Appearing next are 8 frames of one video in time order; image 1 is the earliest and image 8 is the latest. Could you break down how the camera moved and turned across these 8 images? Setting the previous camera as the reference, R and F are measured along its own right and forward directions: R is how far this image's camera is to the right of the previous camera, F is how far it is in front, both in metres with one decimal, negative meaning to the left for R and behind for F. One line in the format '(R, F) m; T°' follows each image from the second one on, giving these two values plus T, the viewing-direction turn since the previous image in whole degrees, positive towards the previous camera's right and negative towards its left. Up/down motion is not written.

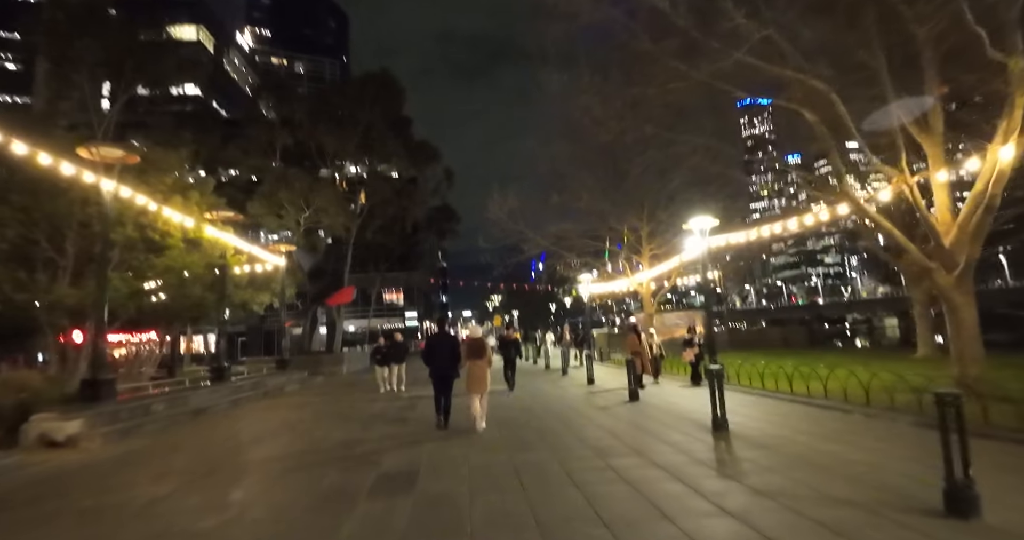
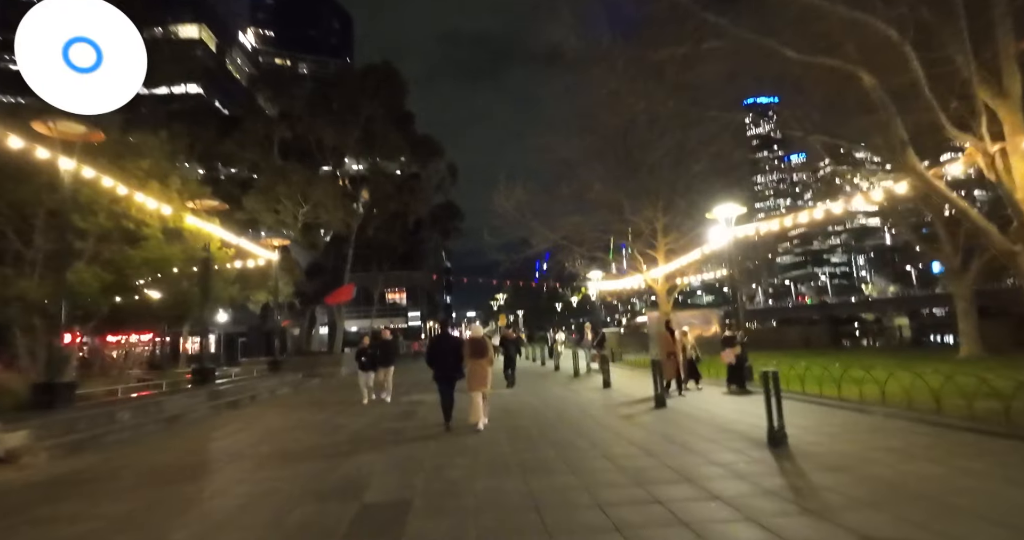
(-0.1, +1.4) m; 0°
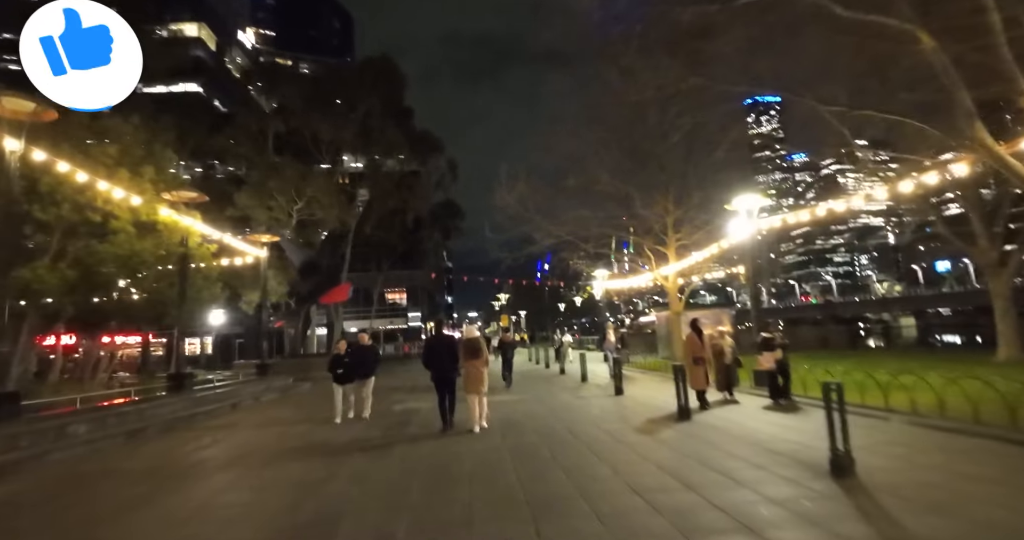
(0.0, +1.2) m; 0°
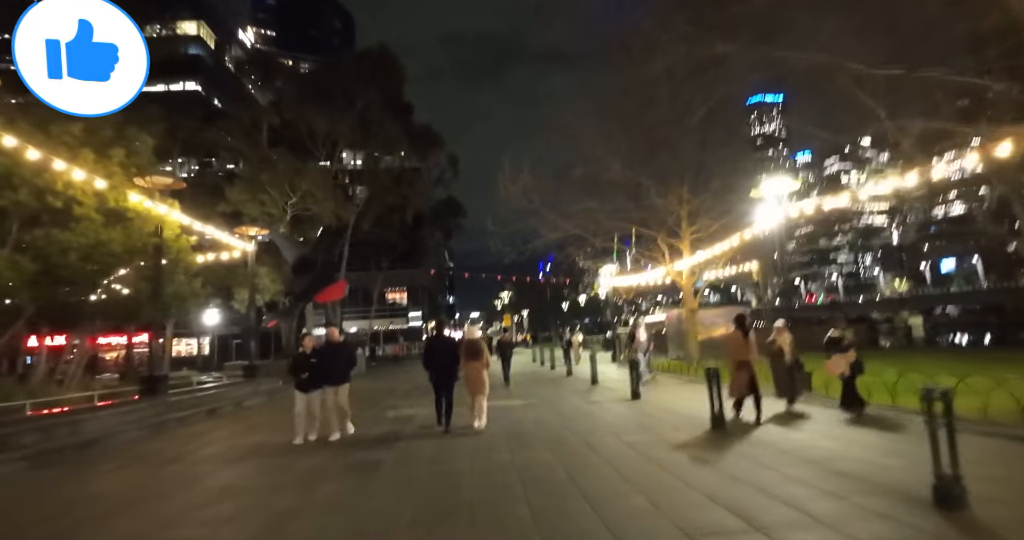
(-0.1, +1.3) m; 0°
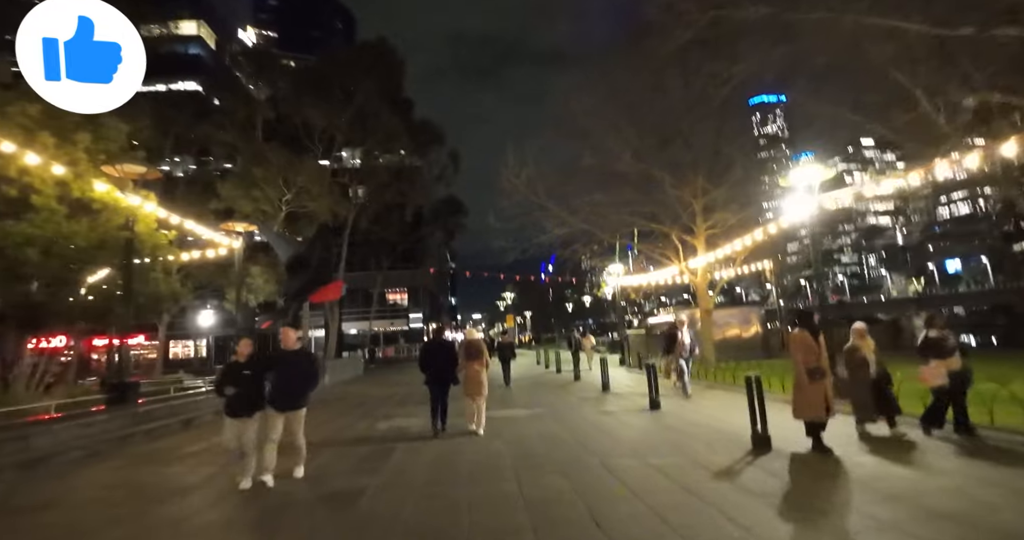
(-0.1, +1.2) m; 0°
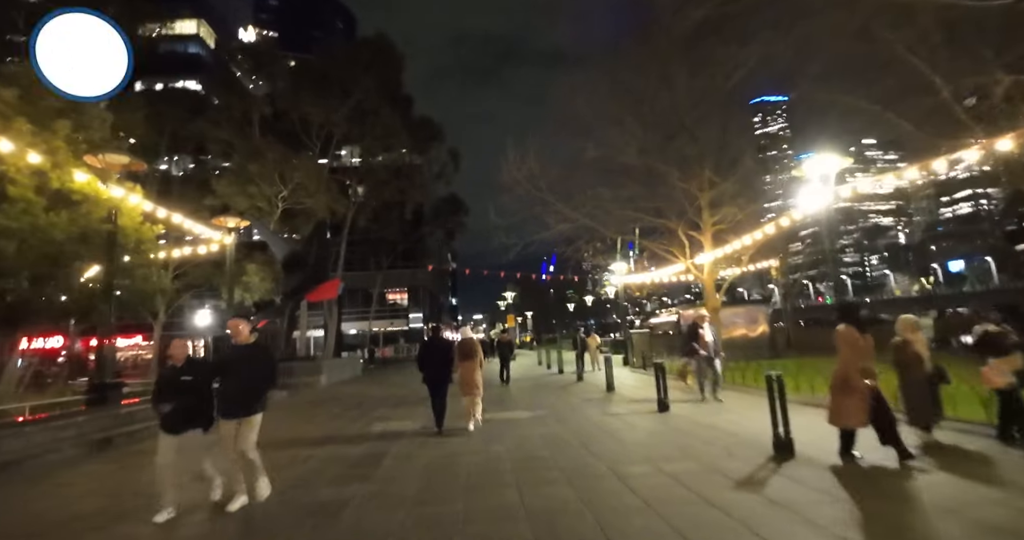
(0.0, +0.6) m; 0°
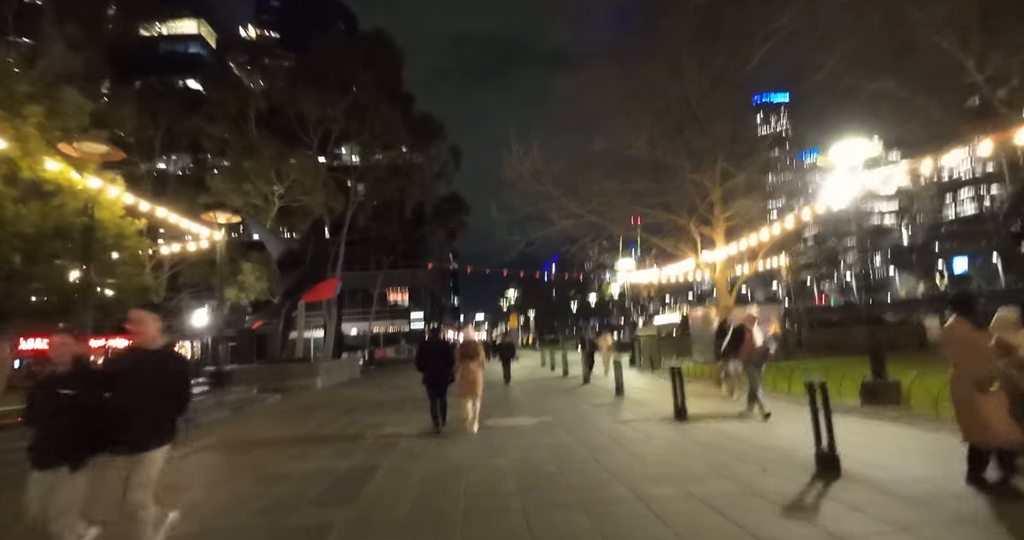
(-0.1, +0.8) m; 0°
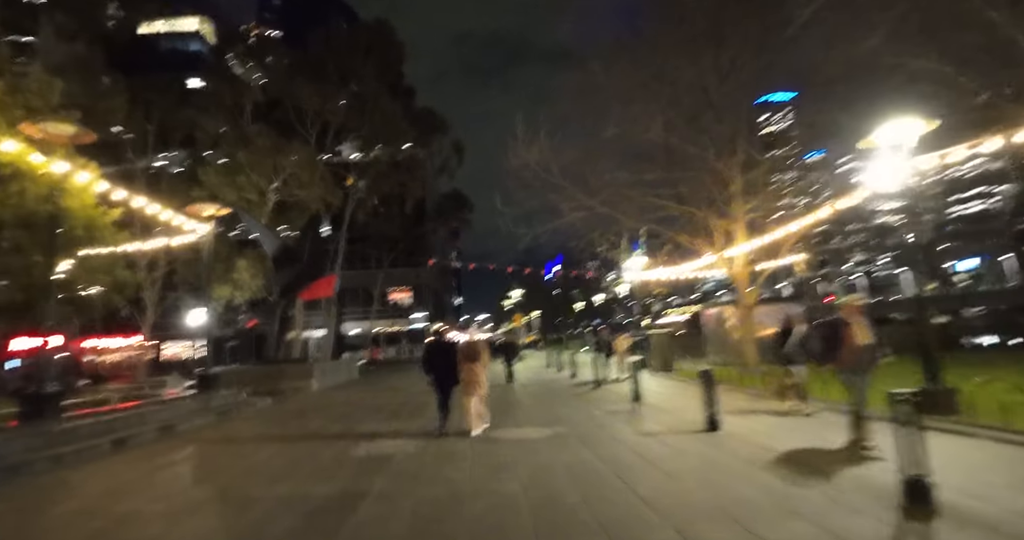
(-0.1, +1.1) m; 0°
